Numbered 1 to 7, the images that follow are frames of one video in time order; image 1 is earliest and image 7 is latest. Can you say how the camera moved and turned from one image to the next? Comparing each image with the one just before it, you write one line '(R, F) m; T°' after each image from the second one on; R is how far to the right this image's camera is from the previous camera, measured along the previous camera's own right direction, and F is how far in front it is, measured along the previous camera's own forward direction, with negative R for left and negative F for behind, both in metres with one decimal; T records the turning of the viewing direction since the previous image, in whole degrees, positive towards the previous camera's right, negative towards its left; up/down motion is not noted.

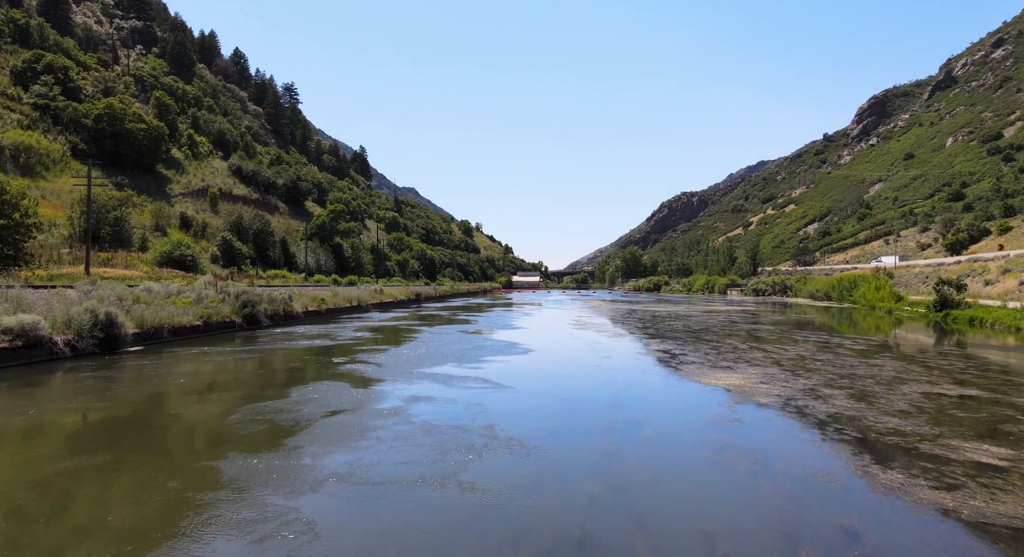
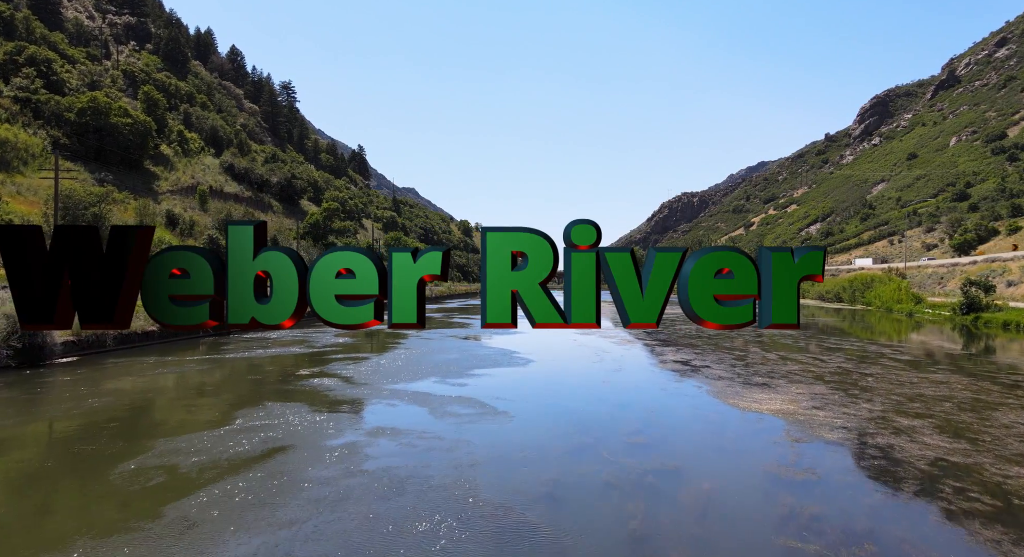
(+0.1, +2.1) m; 0°
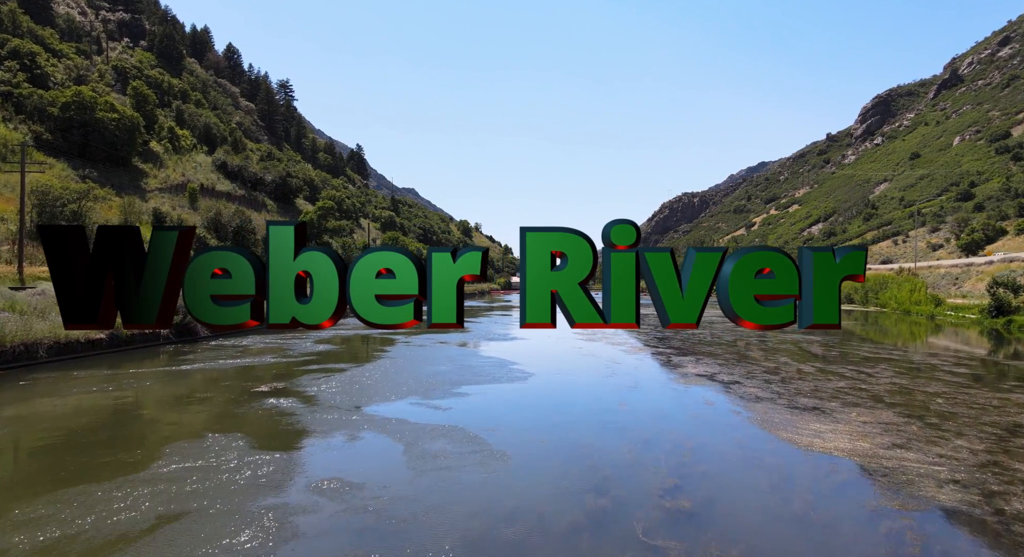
(+0.1, +1.9) m; 0°
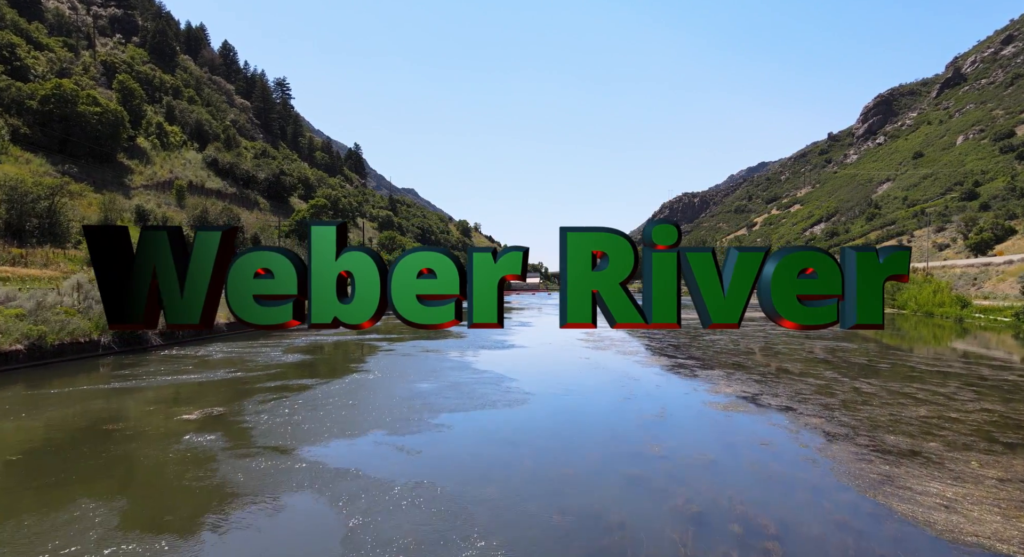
(+0.1, +2.3) m; 0°
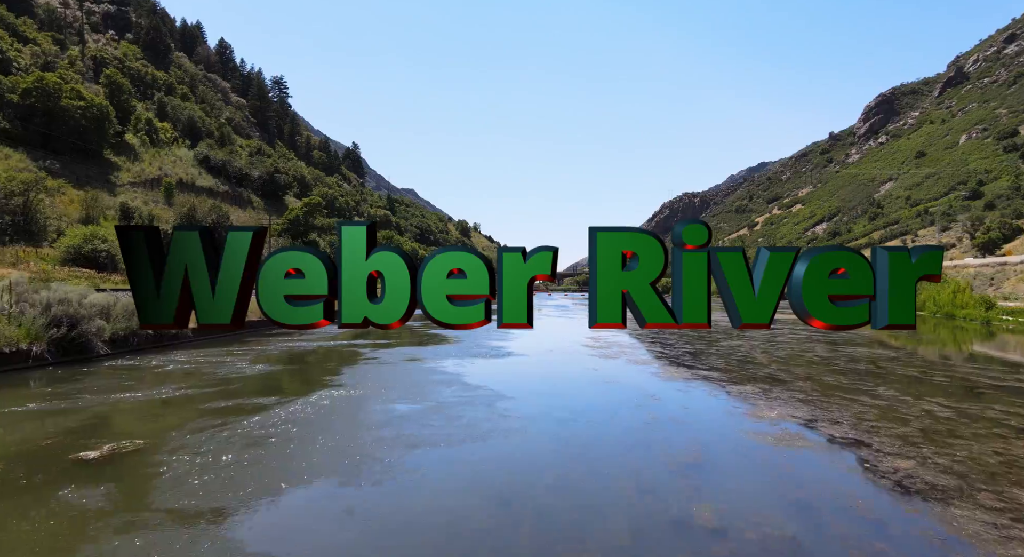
(+0.1, +1.9) m; 0°
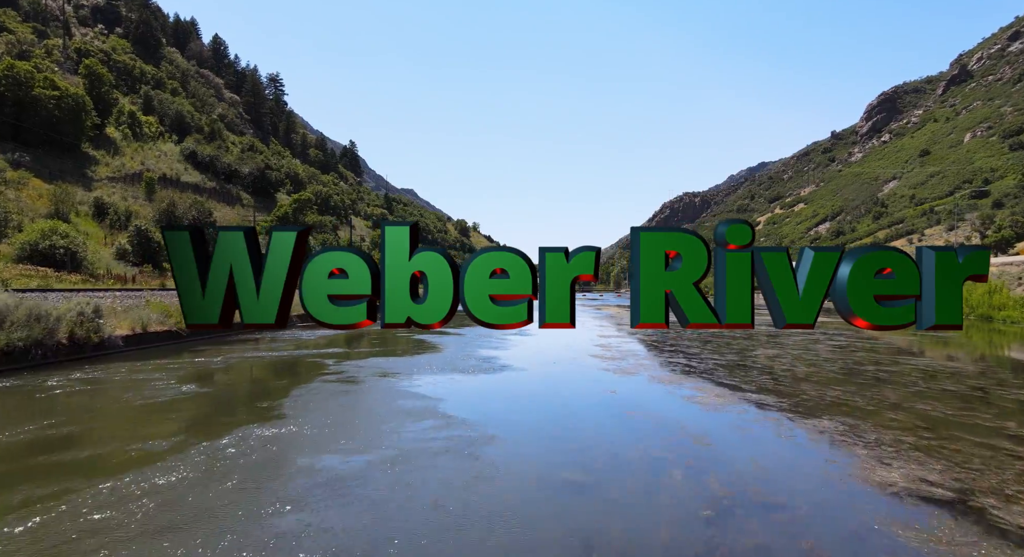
(+0.1, +2.9) m; 0°
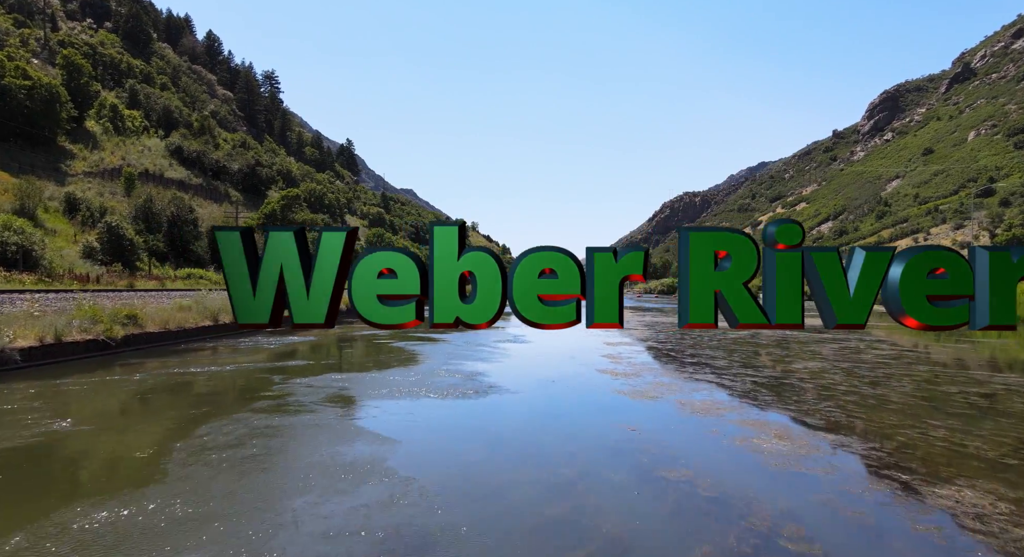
(+0.2, +2.7) m; 0°
